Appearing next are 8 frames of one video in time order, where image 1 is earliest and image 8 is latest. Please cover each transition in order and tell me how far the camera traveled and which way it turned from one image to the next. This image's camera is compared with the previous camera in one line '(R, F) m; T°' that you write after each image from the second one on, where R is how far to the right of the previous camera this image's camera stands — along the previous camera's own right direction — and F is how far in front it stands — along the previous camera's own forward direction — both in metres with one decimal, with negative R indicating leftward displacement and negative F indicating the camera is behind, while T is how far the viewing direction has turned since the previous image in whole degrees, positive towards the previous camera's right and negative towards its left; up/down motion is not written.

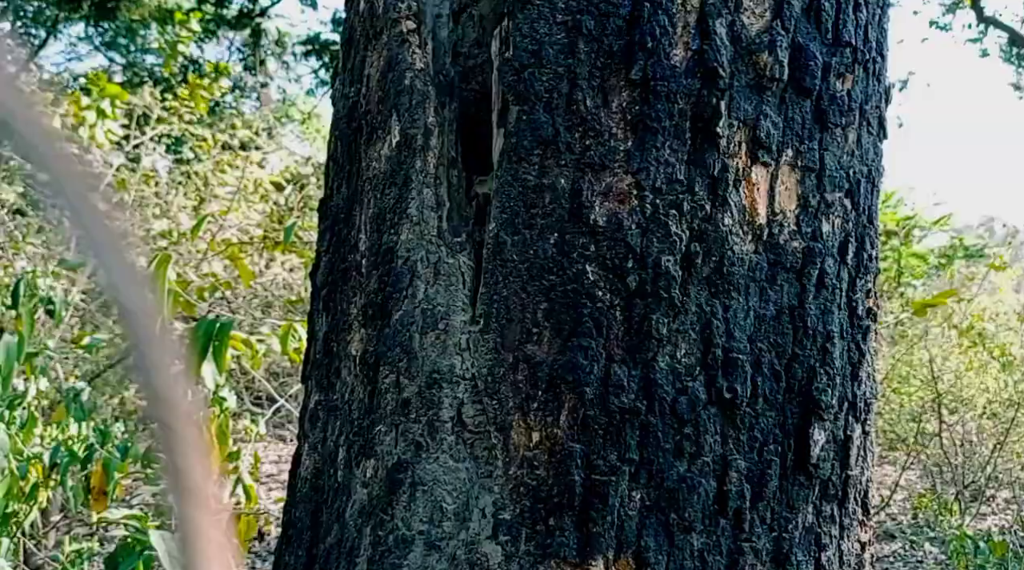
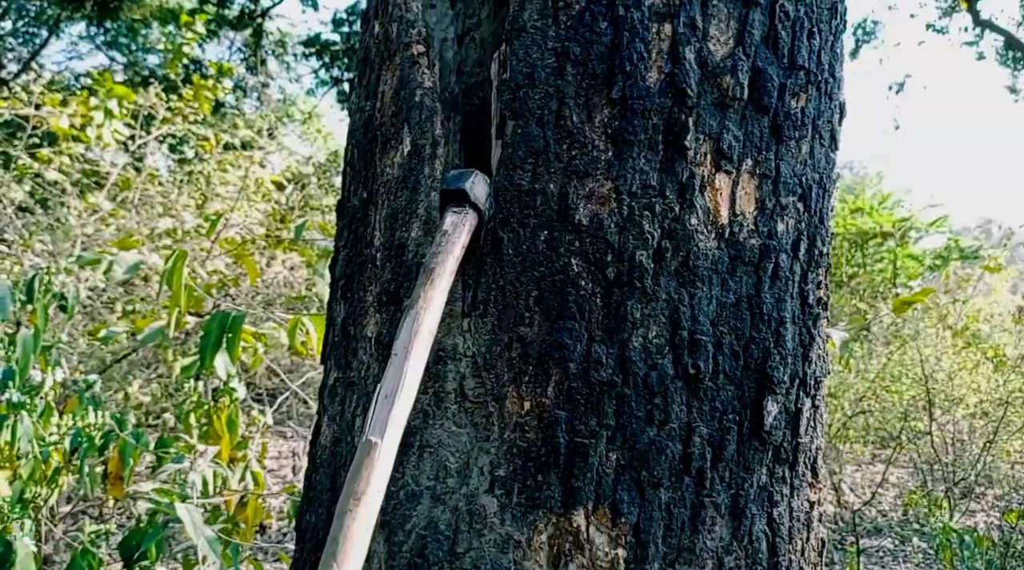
(0.0, -0.1) m; 0°
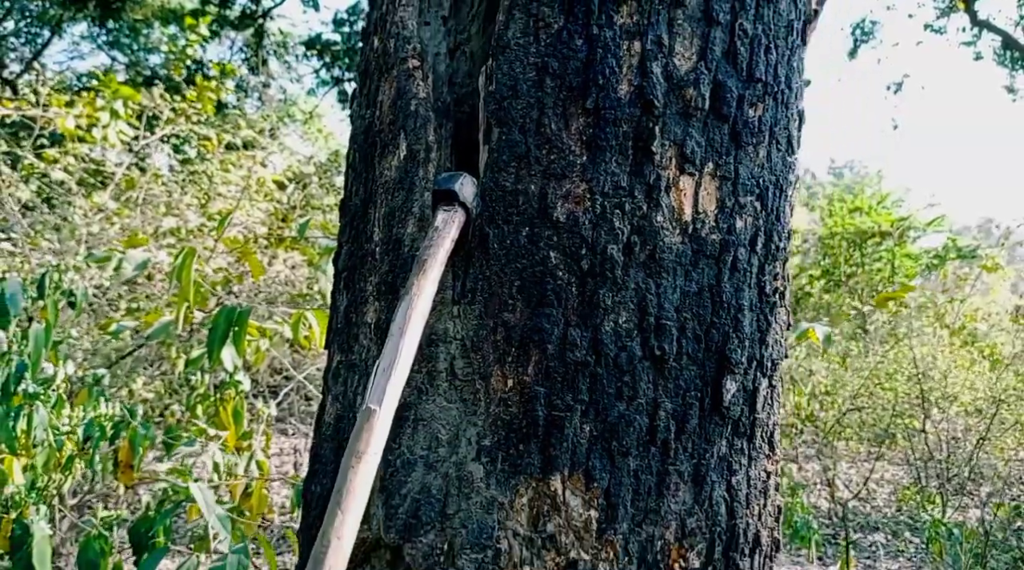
(0.0, -0.1) m; 0°
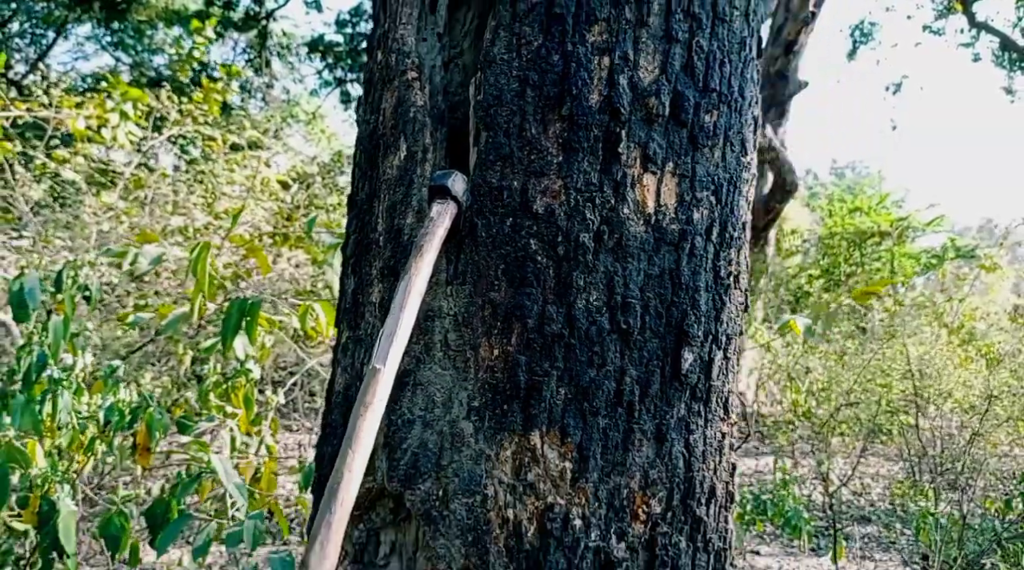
(0.0, -0.2) m; 0°
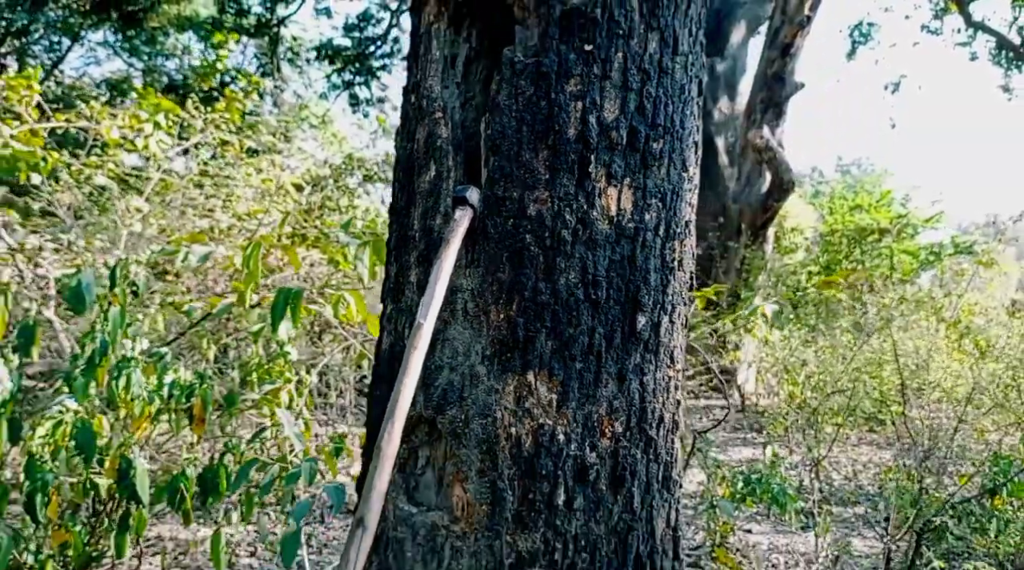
(0.0, -0.5) m; 0°
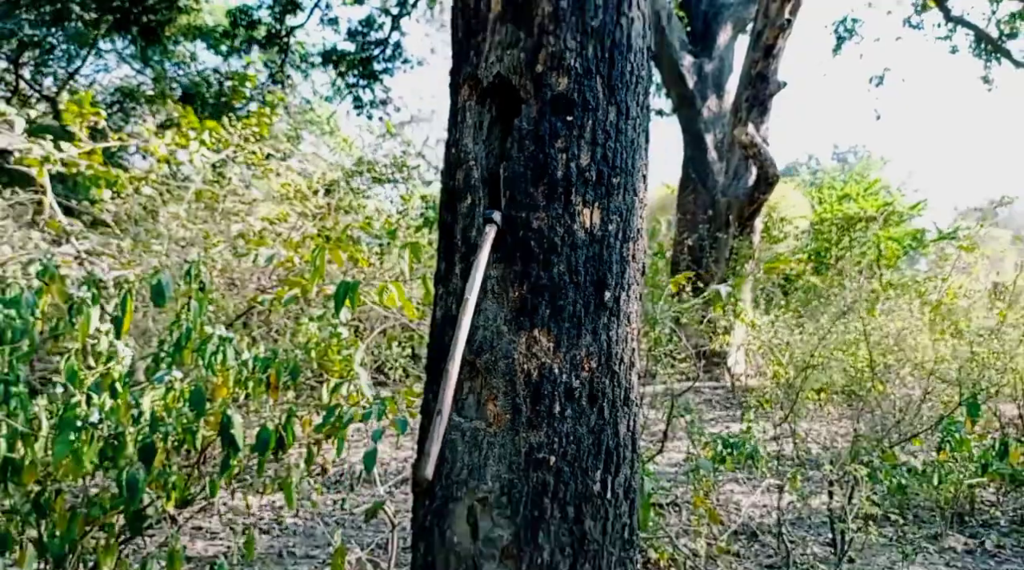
(0.0, -0.9) m; 0°
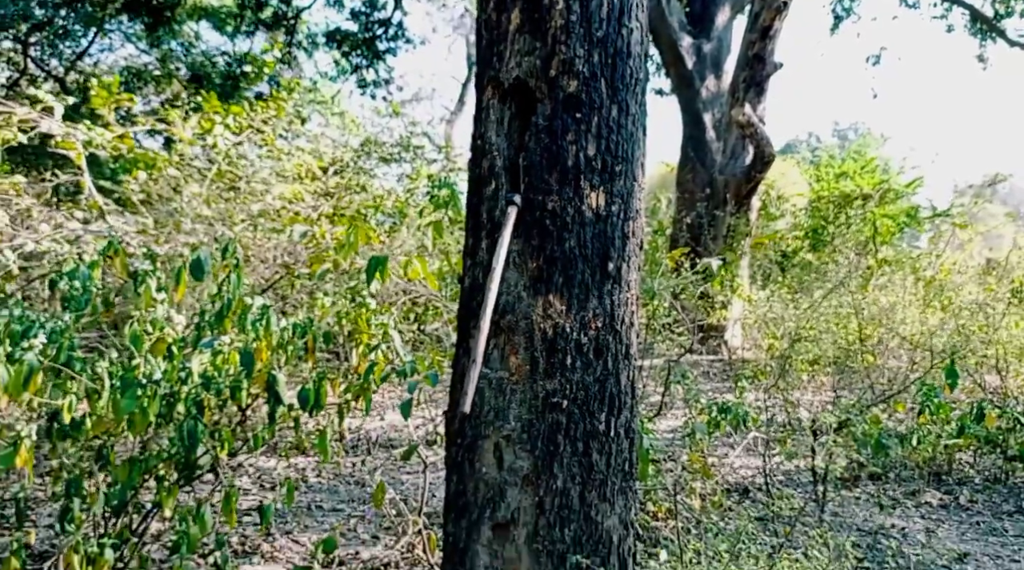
(0.0, -0.5) m; 0°
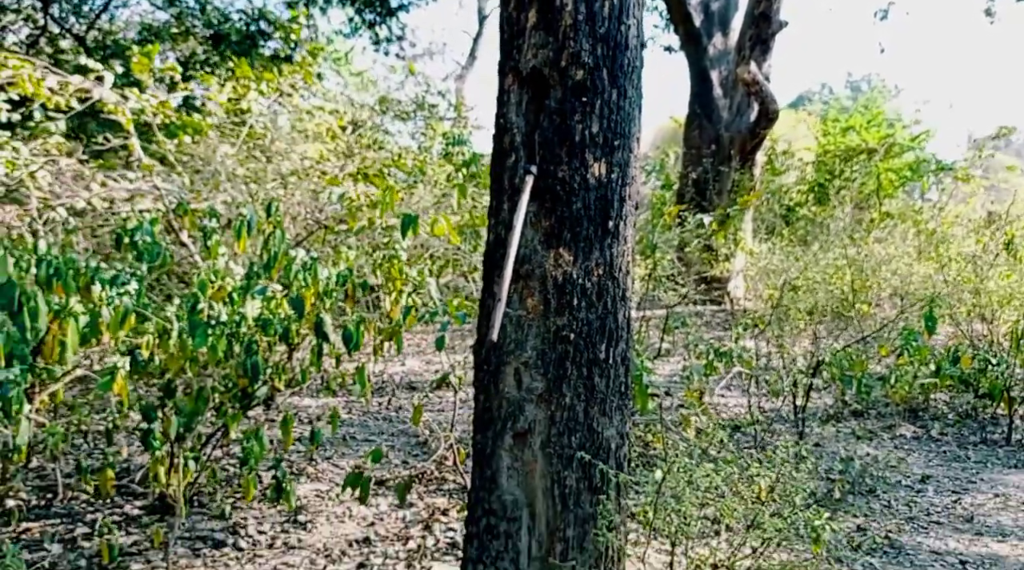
(0.0, -0.7) m; -1°
